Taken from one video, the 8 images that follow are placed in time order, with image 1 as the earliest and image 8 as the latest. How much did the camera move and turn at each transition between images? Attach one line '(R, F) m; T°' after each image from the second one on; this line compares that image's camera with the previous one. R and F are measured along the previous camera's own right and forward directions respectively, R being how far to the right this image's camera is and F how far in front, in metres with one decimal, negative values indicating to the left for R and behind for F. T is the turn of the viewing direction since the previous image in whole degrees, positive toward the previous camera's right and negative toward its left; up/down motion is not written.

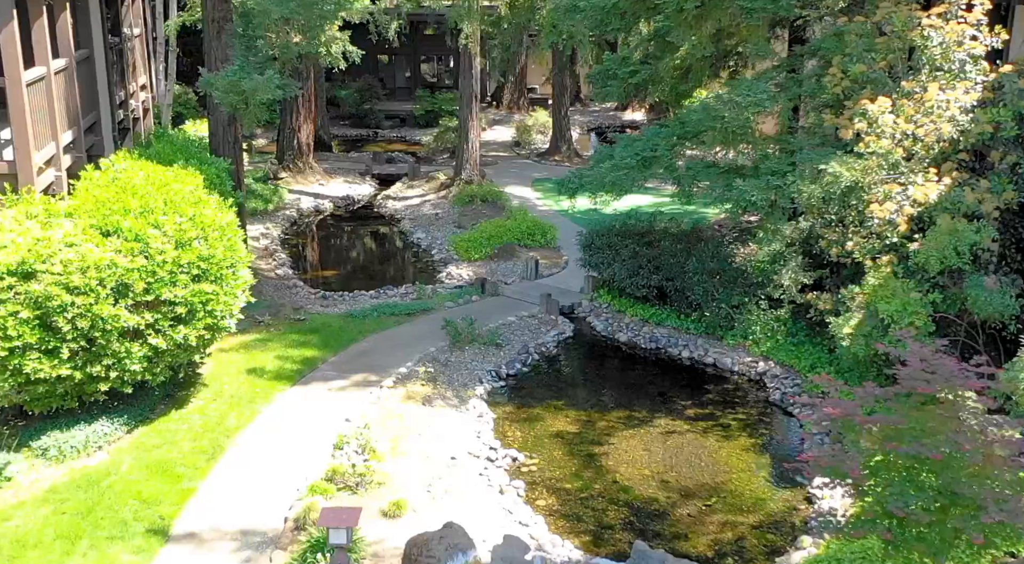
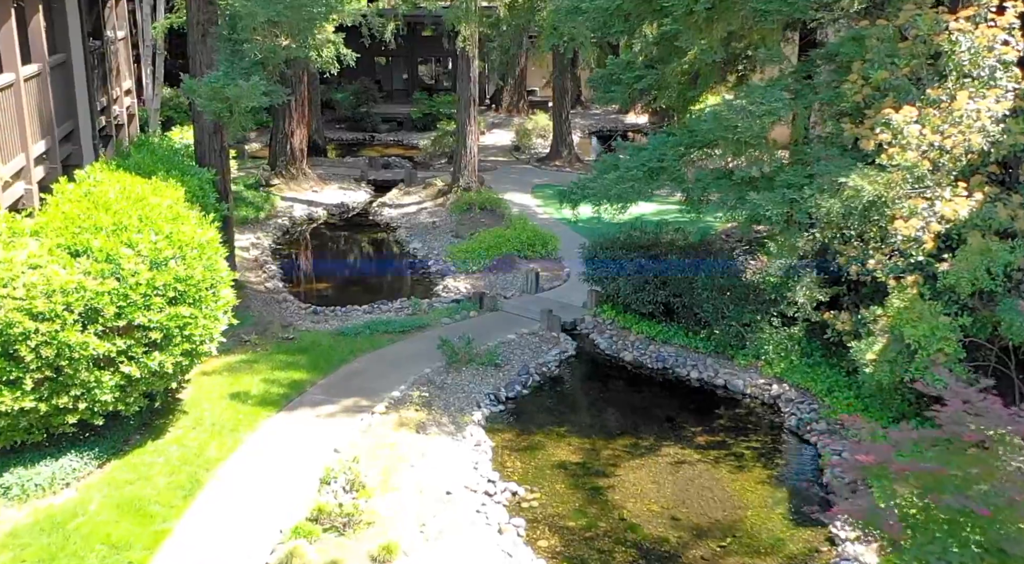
(0.0, +0.5) m; 0°
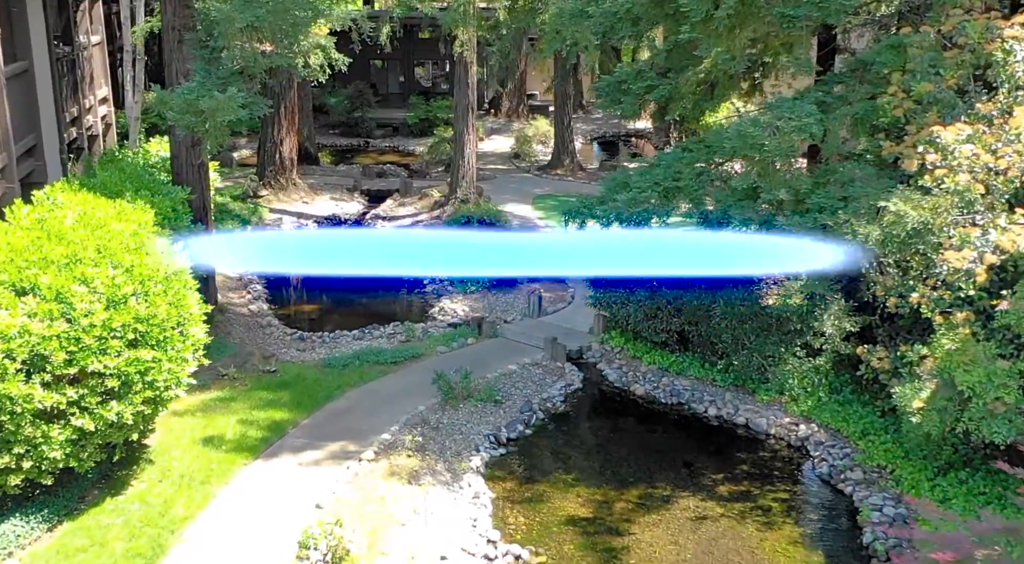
(0.0, +0.8) m; 0°
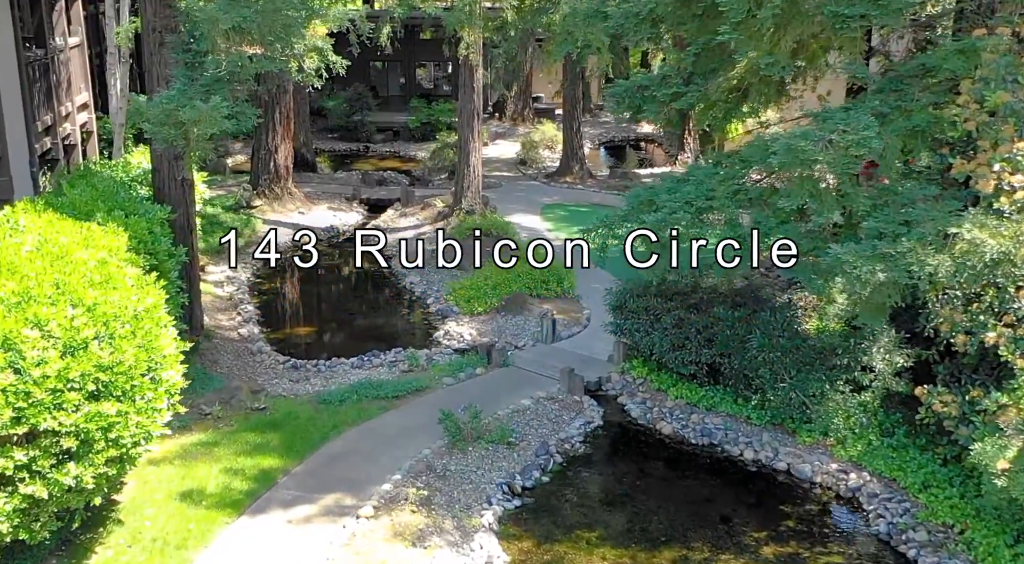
(-0.1, +0.9) m; 0°
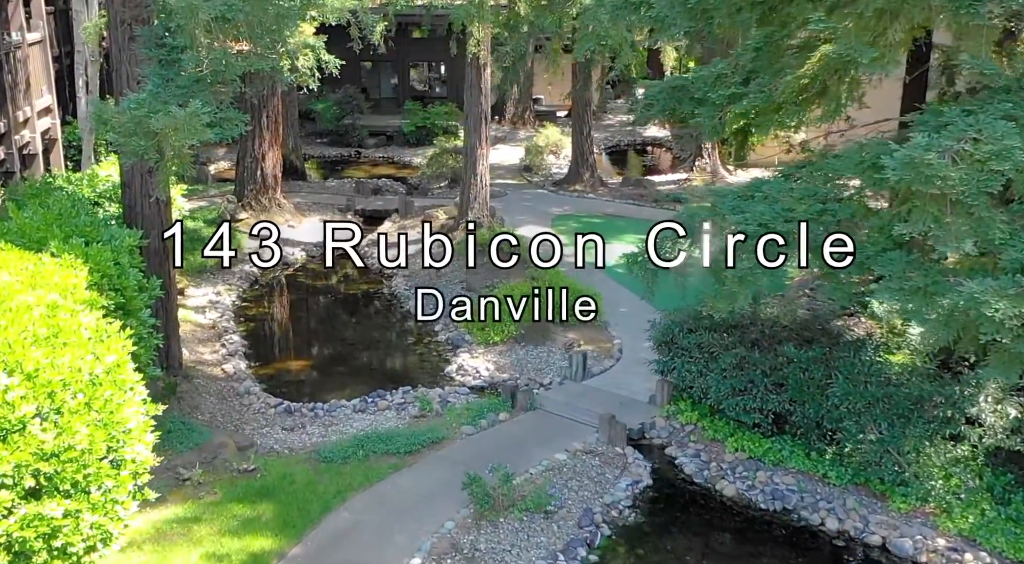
(-0.4, +1.3) m; +1°
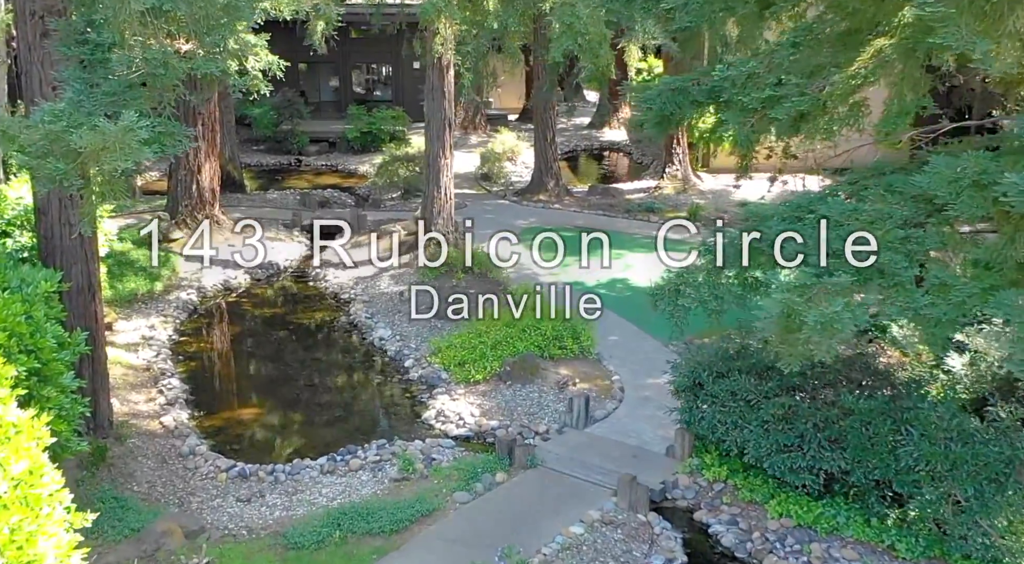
(-0.5, +1.2) m; +4°
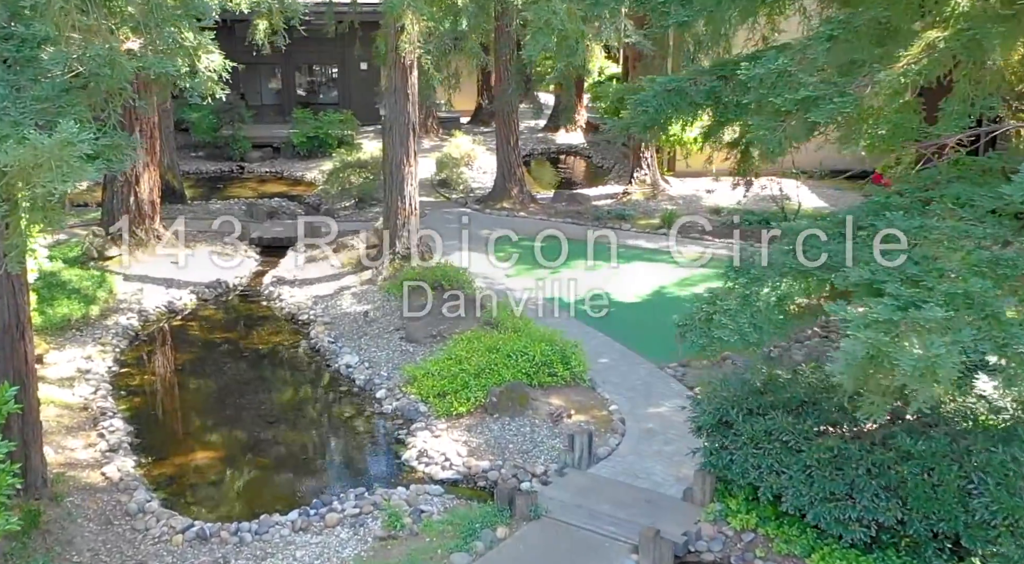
(-0.4, +0.9) m; +4°
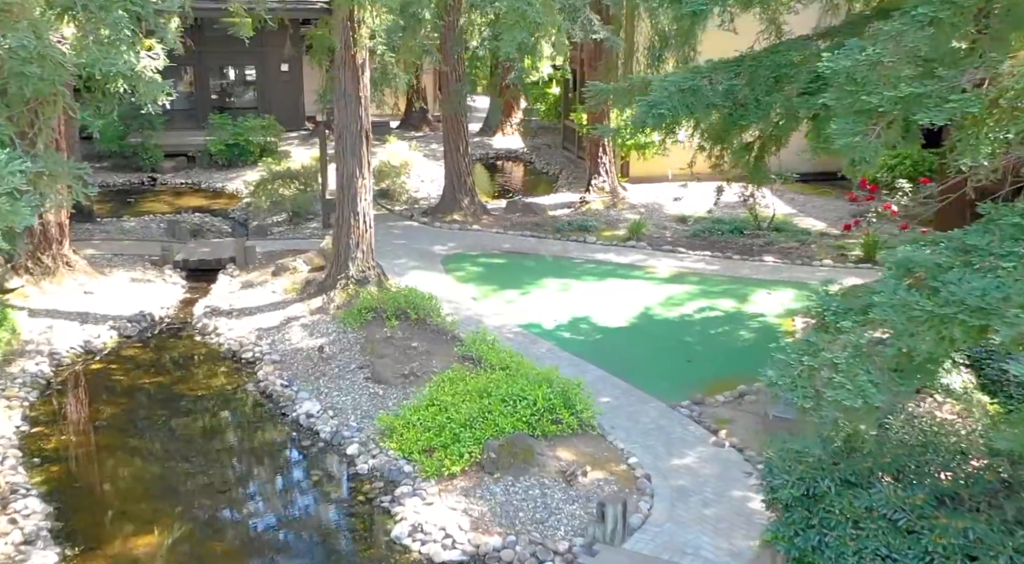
(-0.7, +1.2) m; +5°
